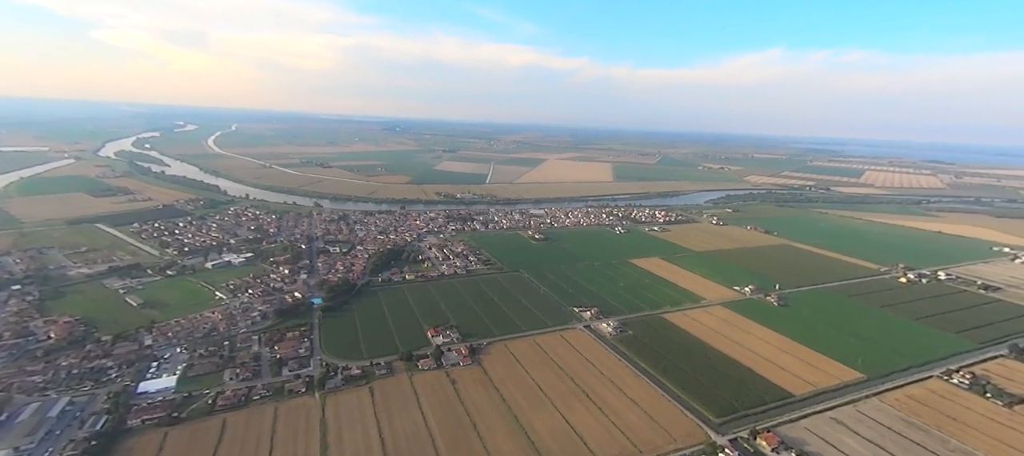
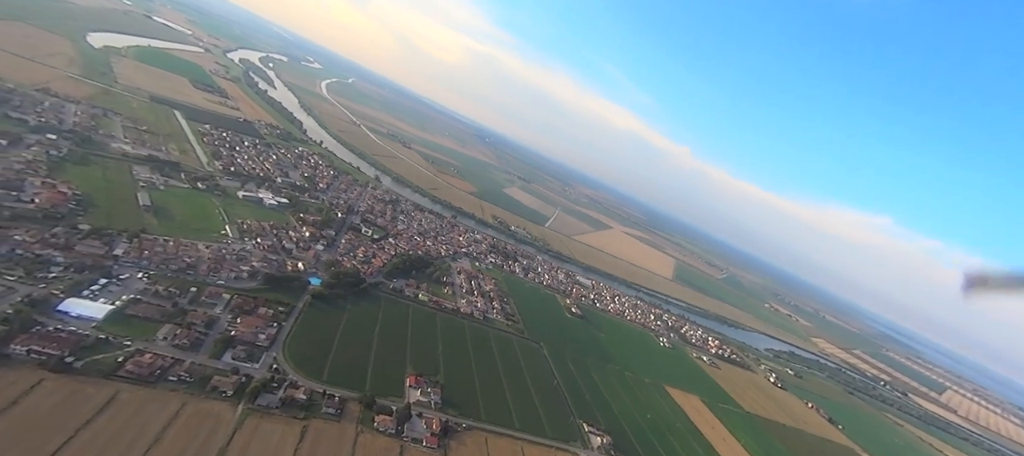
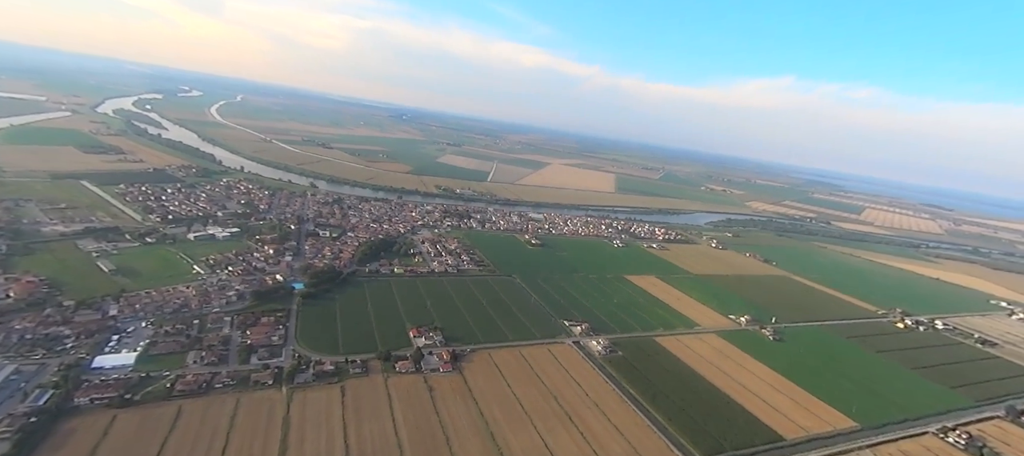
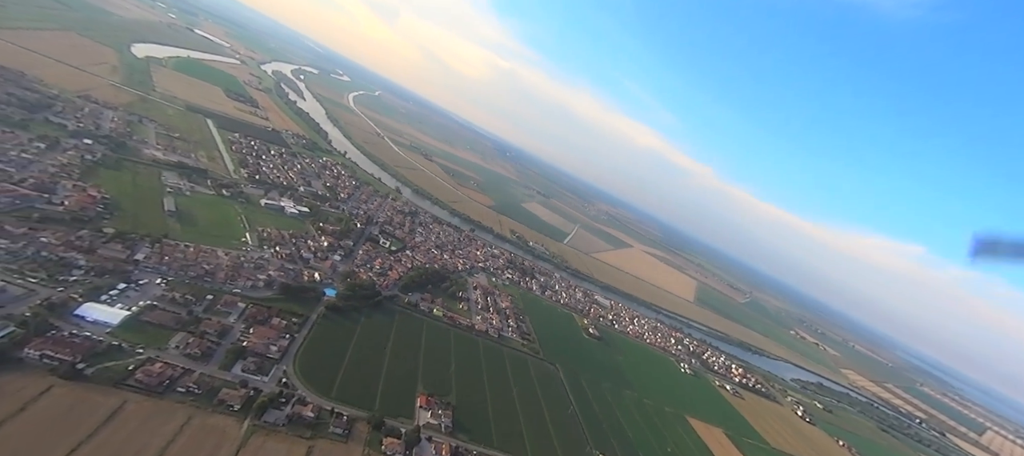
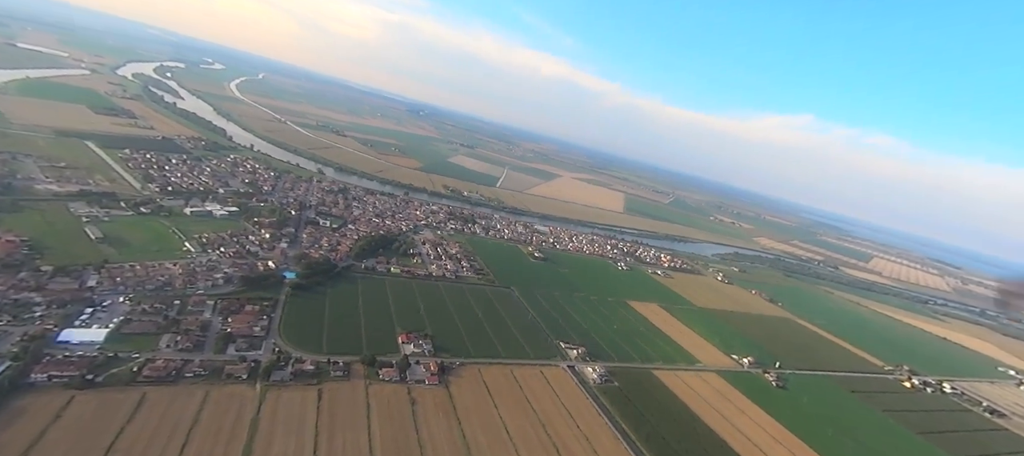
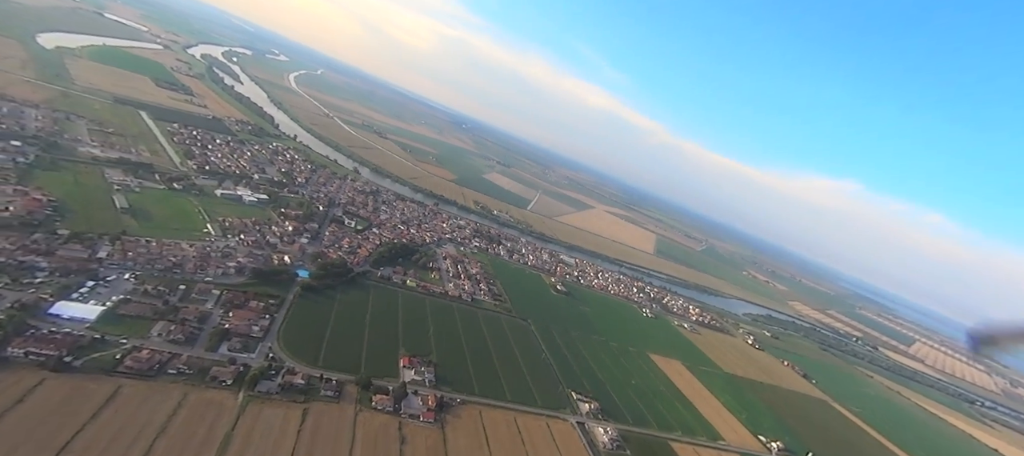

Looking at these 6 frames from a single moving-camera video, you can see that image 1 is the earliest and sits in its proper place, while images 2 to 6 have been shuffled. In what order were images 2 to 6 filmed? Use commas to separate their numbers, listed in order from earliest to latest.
3, 5, 6, 2, 4
